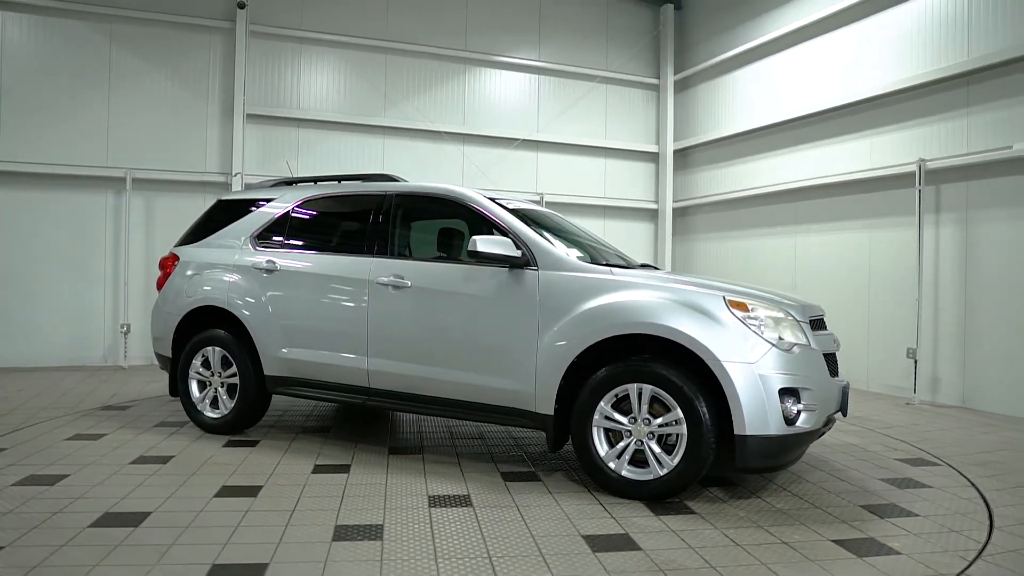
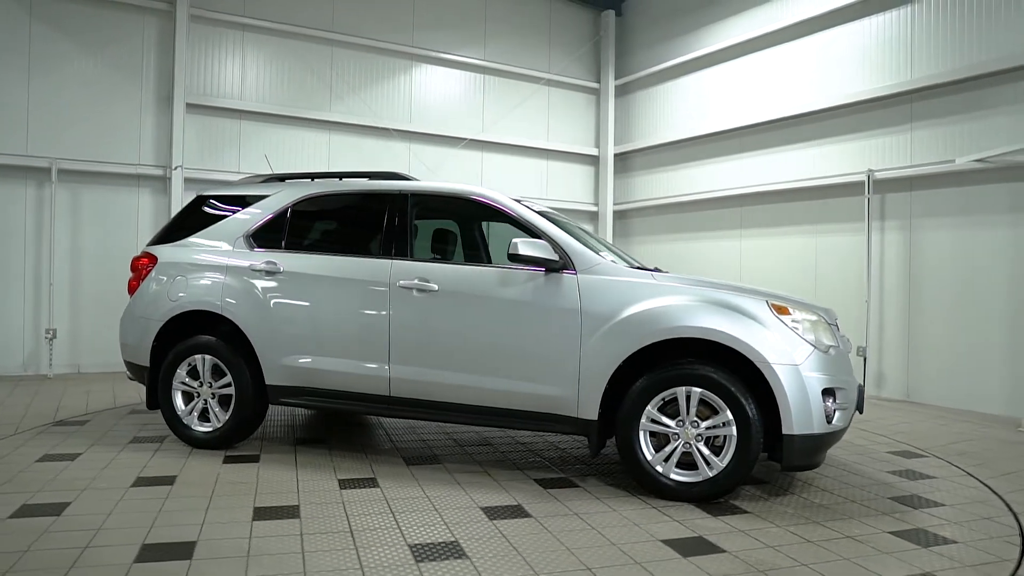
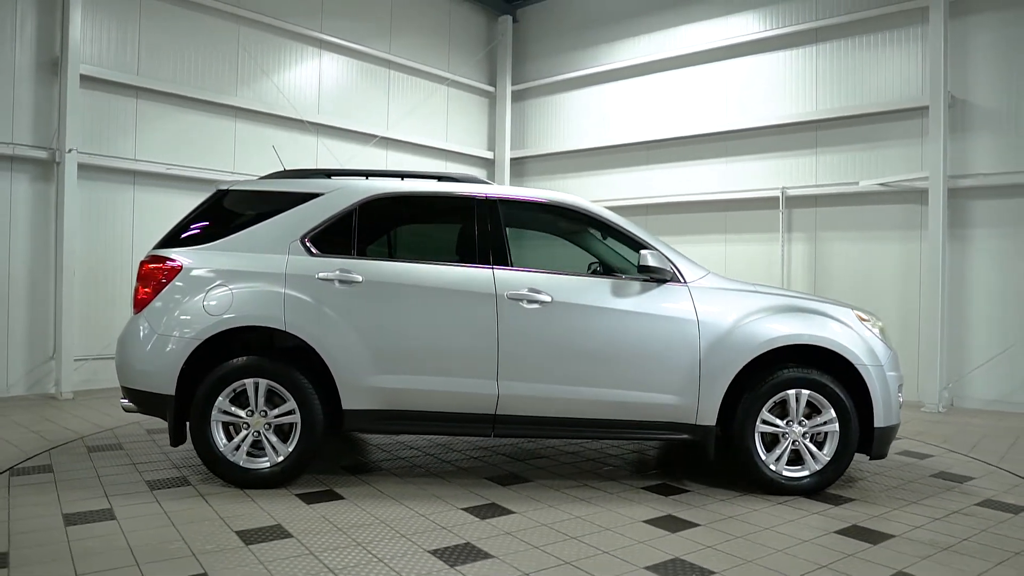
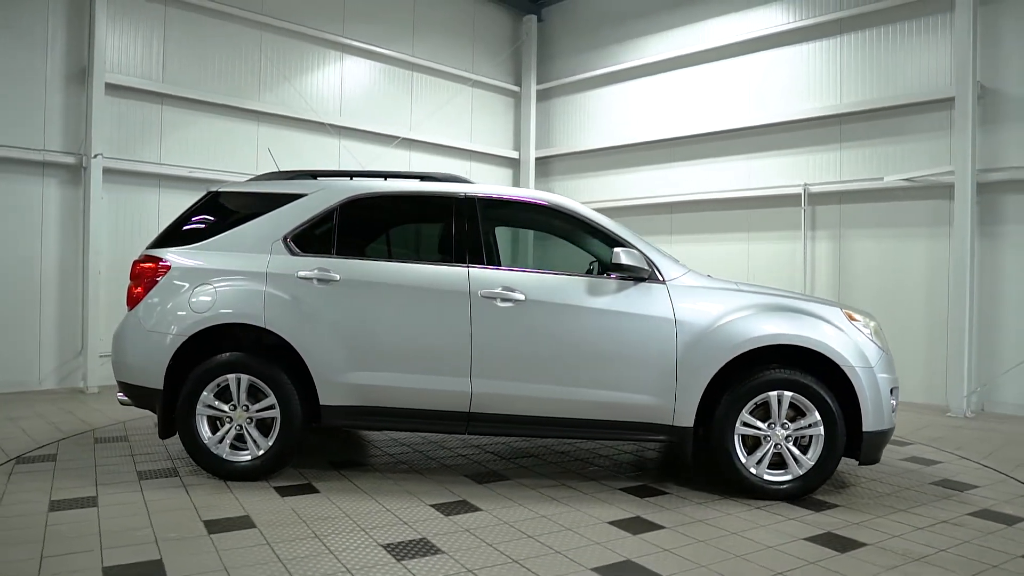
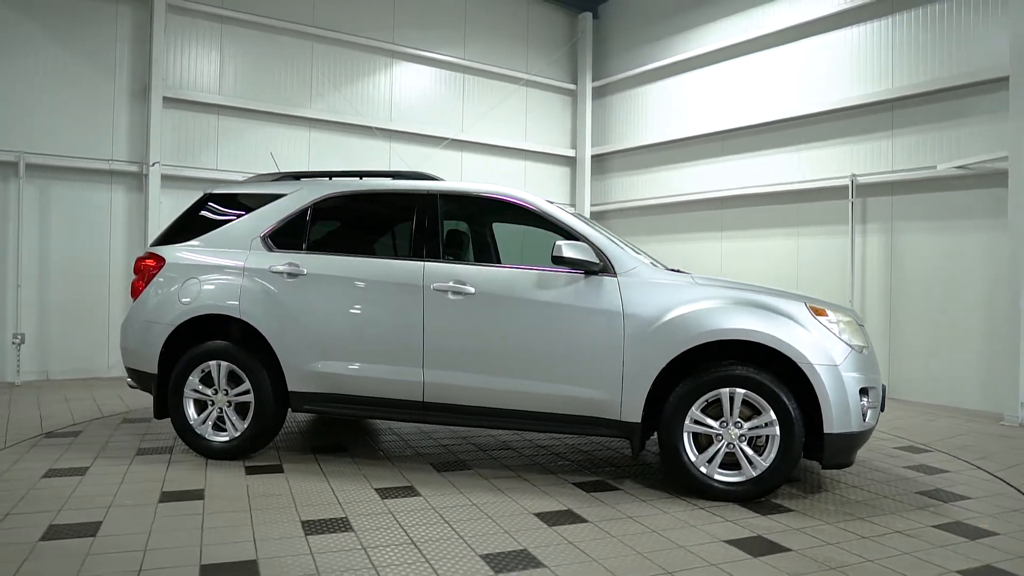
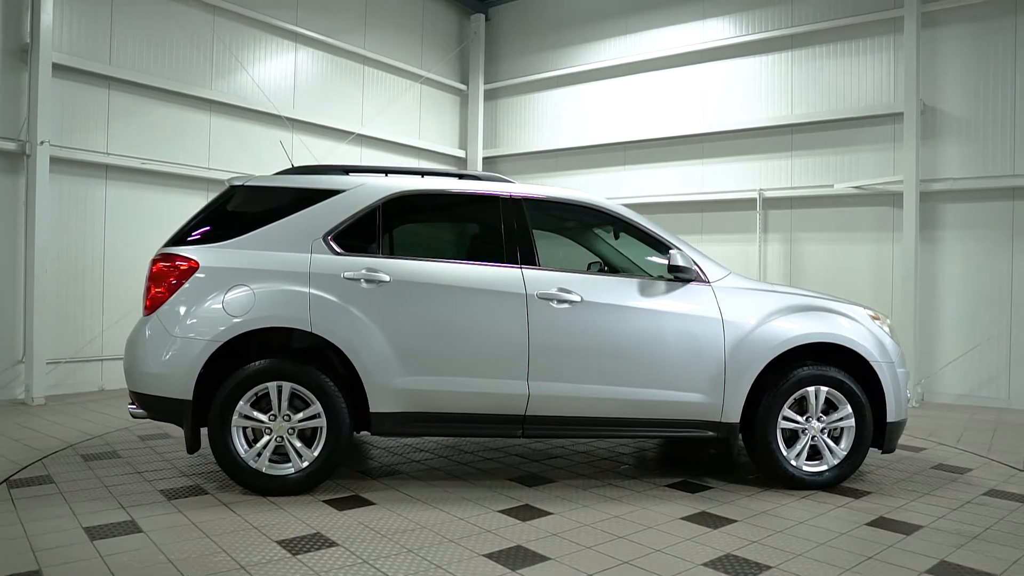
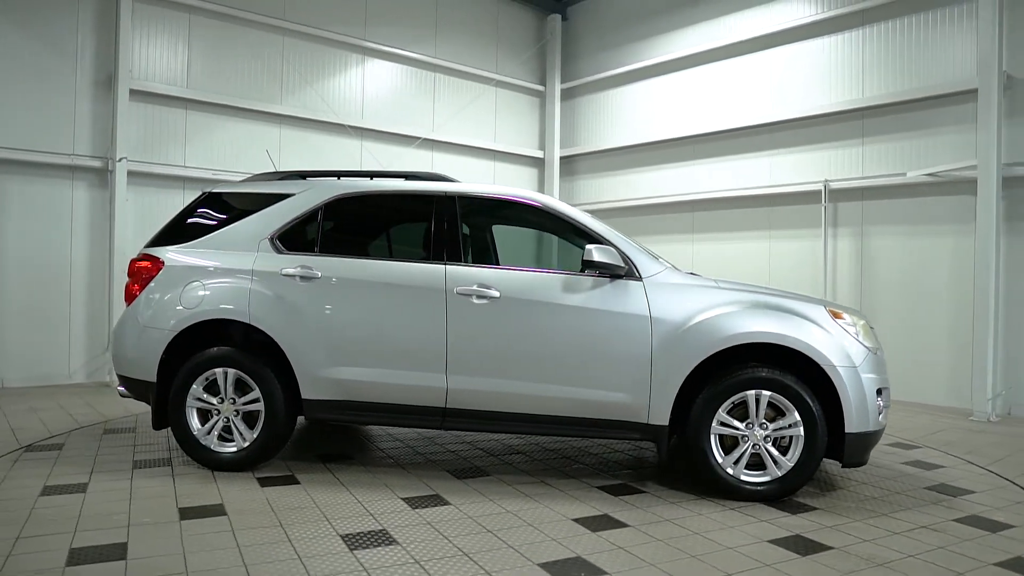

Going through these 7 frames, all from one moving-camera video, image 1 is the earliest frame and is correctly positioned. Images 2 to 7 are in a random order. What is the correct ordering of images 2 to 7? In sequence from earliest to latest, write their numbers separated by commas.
2, 5, 7, 4, 3, 6
